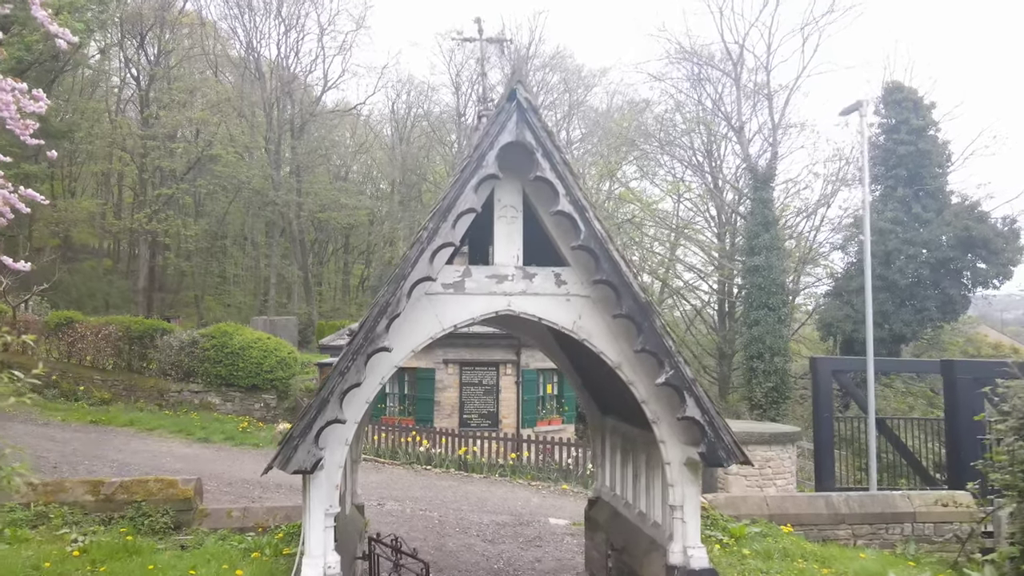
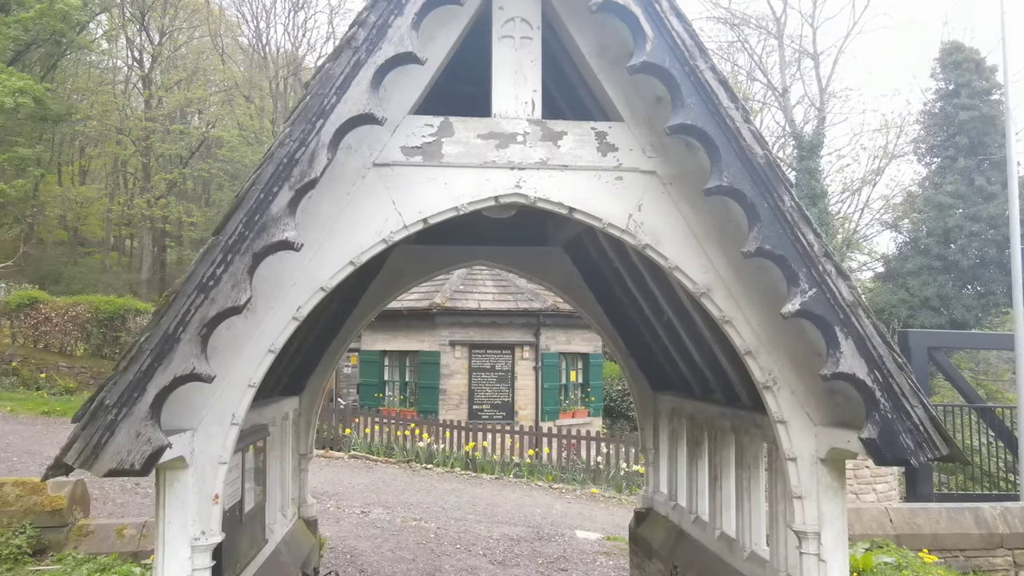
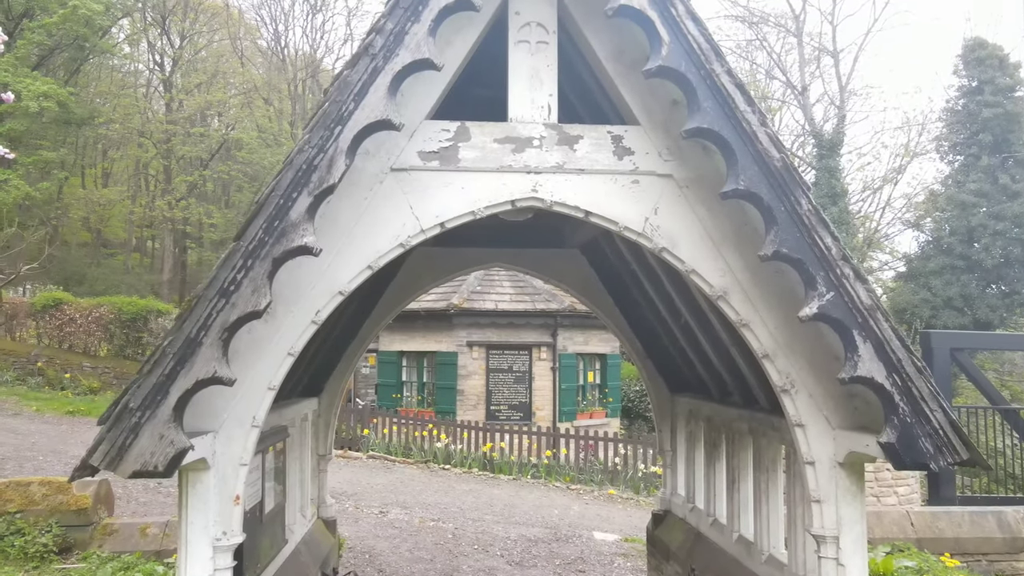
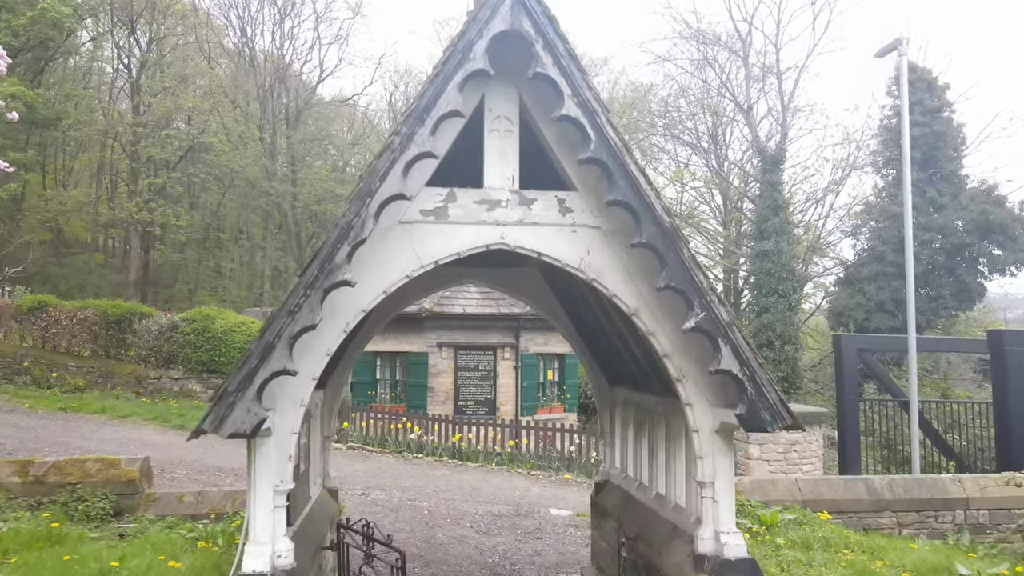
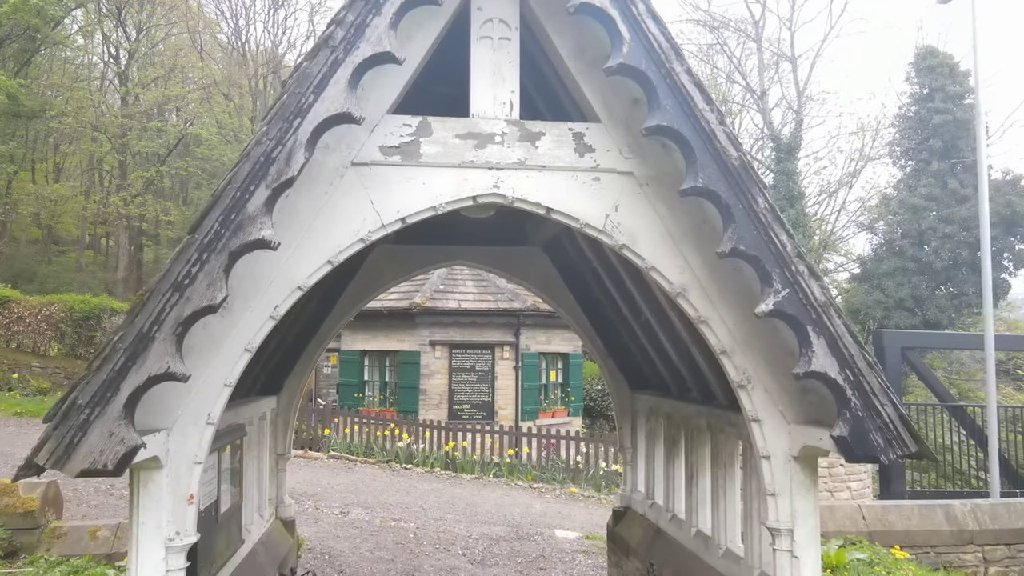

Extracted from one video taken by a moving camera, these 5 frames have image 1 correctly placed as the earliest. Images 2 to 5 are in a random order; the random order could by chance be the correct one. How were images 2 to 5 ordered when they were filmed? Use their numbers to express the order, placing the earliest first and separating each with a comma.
4, 5, 2, 3
